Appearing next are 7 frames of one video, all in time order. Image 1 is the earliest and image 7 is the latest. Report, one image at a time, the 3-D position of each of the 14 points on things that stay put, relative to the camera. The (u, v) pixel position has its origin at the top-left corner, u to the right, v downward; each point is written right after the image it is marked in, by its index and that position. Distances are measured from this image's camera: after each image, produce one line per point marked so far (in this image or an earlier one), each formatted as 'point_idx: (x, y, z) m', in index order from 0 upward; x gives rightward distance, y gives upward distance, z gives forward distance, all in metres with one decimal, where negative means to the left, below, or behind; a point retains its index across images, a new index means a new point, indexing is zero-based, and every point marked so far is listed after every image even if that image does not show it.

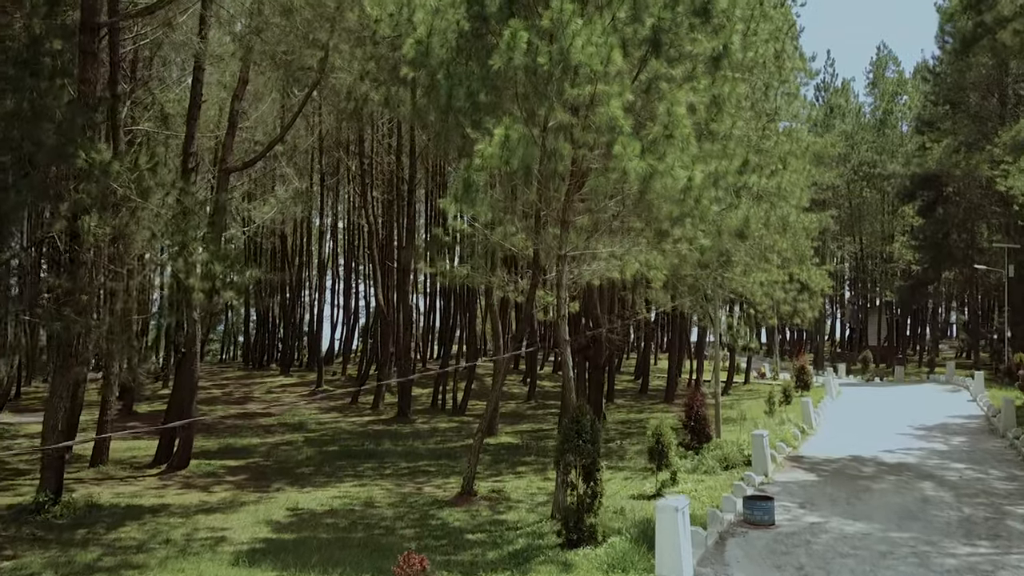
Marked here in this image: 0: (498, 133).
0: (-0.1, +0.9, +7.0) m
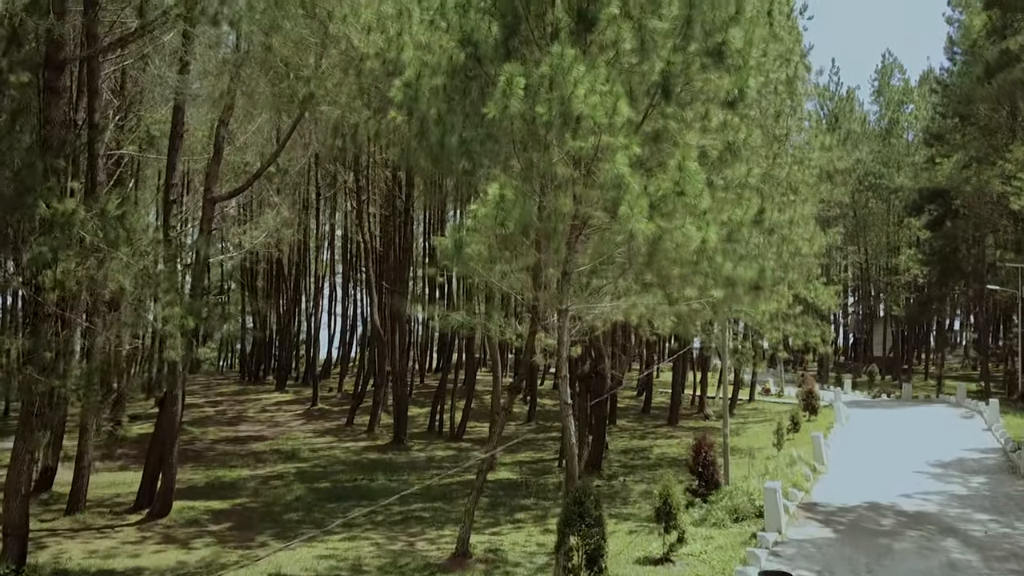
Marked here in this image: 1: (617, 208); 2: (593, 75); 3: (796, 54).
0: (-0.1, +0.5, +6.3) m
1: (+0.6, +0.4, +6.5) m
2: (+0.4, +1.1, +6.3) m
3: (+3.2, +2.7, +13.8) m
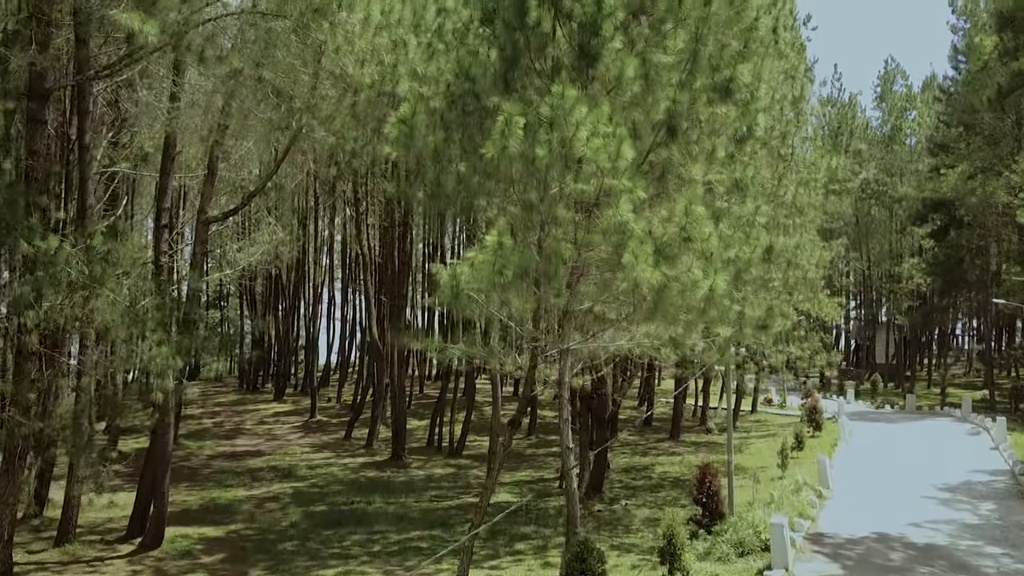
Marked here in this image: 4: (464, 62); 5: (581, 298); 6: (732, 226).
0: (-0.1, +0.3, +6.1) m
1: (+0.6, +0.2, +6.2) m
2: (+0.4, +0.9, +6.0) m
3: (+3.2, +2.4, +13.5) m
4: (-0.3, +1.3, +7.1) m
5: (+0.4, -0.1, +6.7) m
6: (+1.3, +0.4, +7.4) m
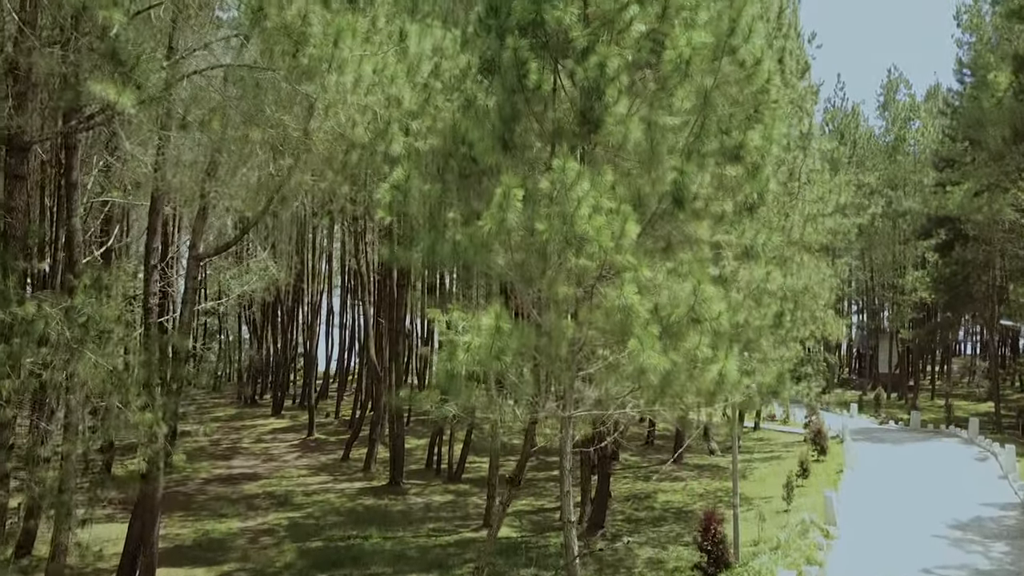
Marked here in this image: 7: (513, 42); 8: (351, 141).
0: (-0.1, -0.1, +5.7) m
1: (+0.6, -0.2, +5.9) m
2: (+0.4, +0.5, +5.7) m
3: (+3.2, +2.0, +13.2) m
4: (-0.3, +0.9, +6.8) m
5: (+0.4, -0.5, +6.4) m
6: (+1.3, 0.0, +7.0) m
7: (0.0, +1.3, +6.3) m
8: (-1.0, +0.9, +7.6) m
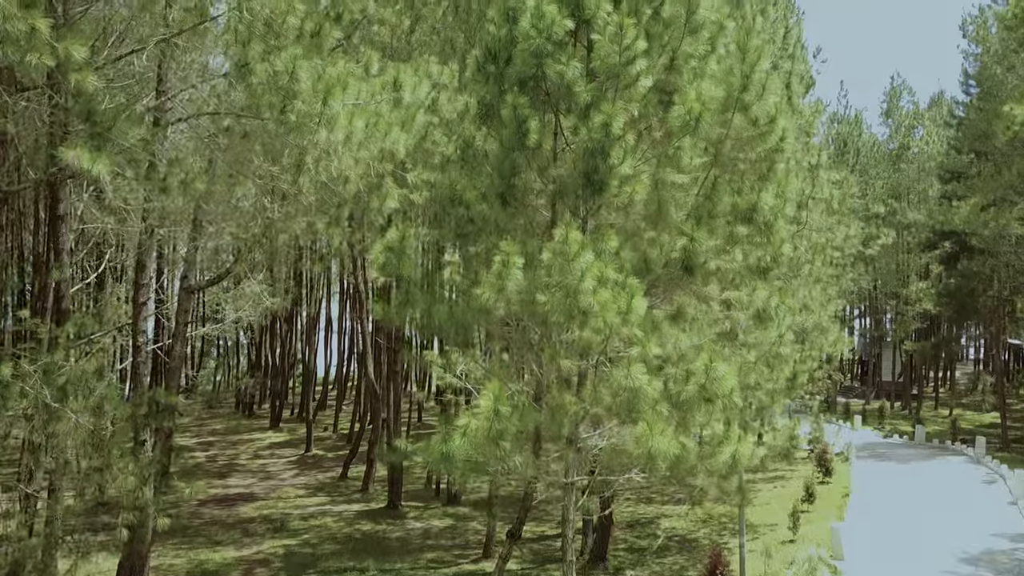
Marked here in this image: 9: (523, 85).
0: (-0.1, -0.5, +5.4) m
1: (+0.6, -0.6, +5.5) m
2: (+0.4, +0.1, +5.4) m
3: (+3.2, +1.7, +12.8) m
4: (-0.3, +0.6, +6.4) m
5: (+0.4, -0.9, +6.1) m
6: (+1.3, -0.4, +6.7) m
7: (0.0, +0.9, +5.9) m
8: (-1.0, +0.6, +7.3) m
9: (+0.1, +1.0, +6.0) m
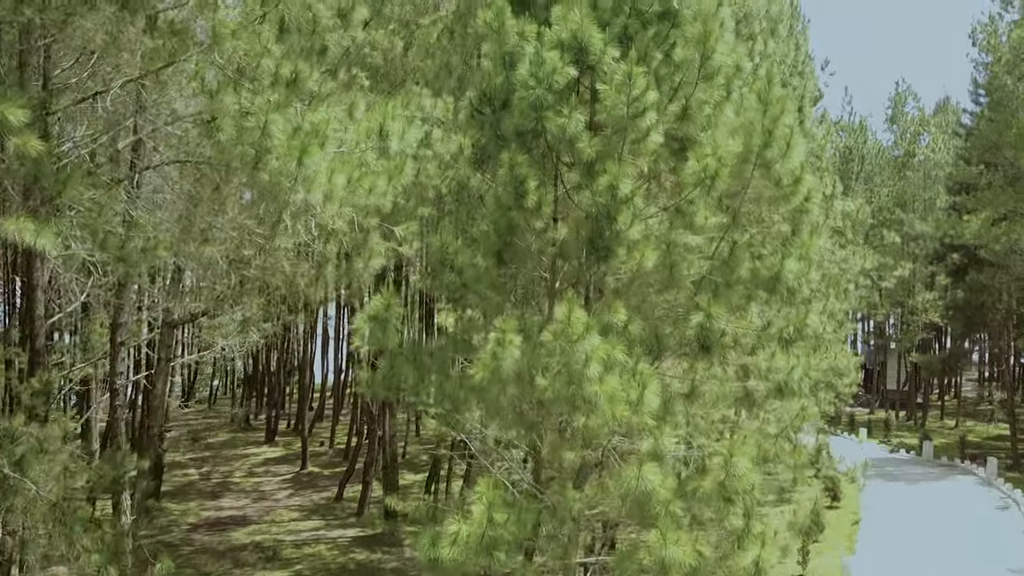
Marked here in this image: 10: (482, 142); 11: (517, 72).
0: (-0.1, -0.8, +4.8) m
1: (+0.5, -0.9, +5.0) m
2: (+0.4, -0.2, +4.8) m
3: (+3.2, +1.4, +12.3) m
4: (-0.3, +0.2, +5.8) m
5: (+0.4, -1.2, +5.5) m
6: (+1.3, -0.7, +6.1) m
7: (0.0, +0.6, +5.4) m
8: (-1.0, +0.2, +6.7) m
9: (0.0, +0.7, +5.5) m
10: (-0.1, +0.7, +5.8) m
11: (0.0, +1.0, +5.3) m
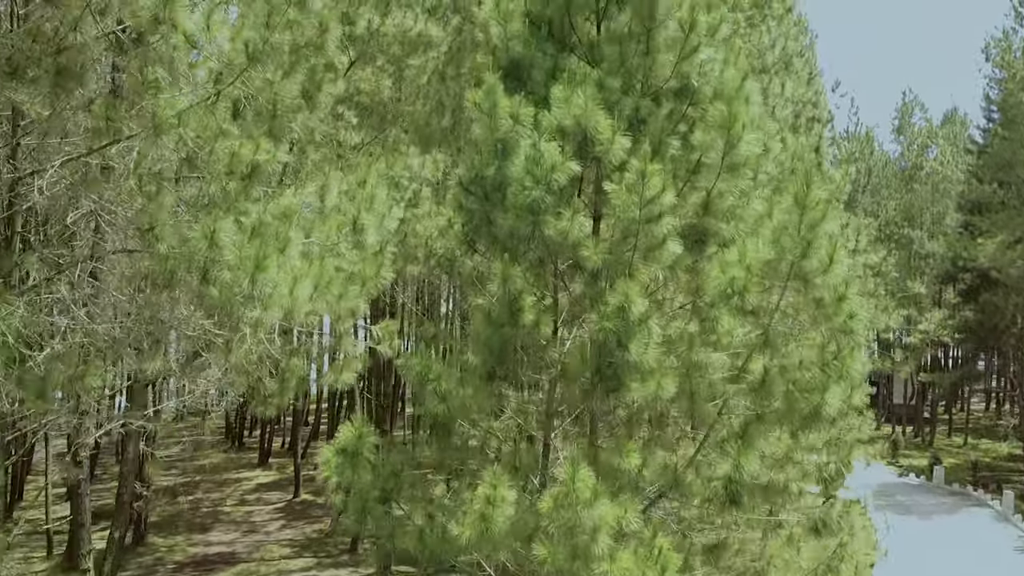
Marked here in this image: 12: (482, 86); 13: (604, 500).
0: (-0.2, -1.3, +4.0) m
1: (+0.5, -1.4, +4.2) m
2: (+0.4, -0.7, +4.0) m
3: (+3.2, +0.9, +11.5) m
4: (-0.3, -0.3, +5.0) m
5: (+0.3, -1.7, +4.7) m
6: (+1.3, -1.2, +5.3) m
7: (0.0, +0.1, +4.6) m
8: (-1.1, -0.3, +5.9) m
9: (0.0, +0.2, +4.7) m
10: (-0.2, +0.2, +5.0) m
11: (0.0, +0.4, +4.5) m
12: (-0.1, +0.8, +5.0) m
13: (+0.3, -0.7, +4.0) m
